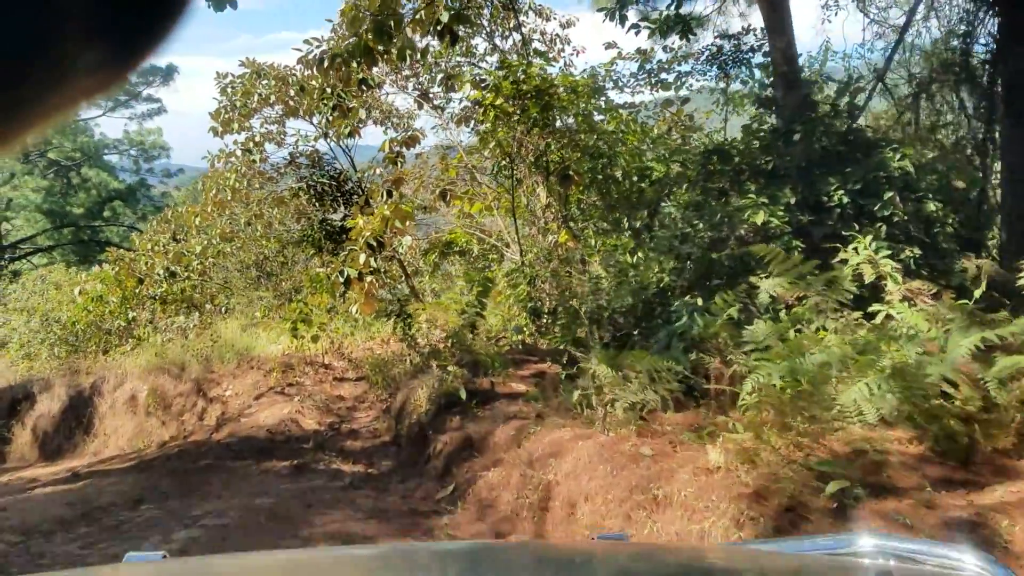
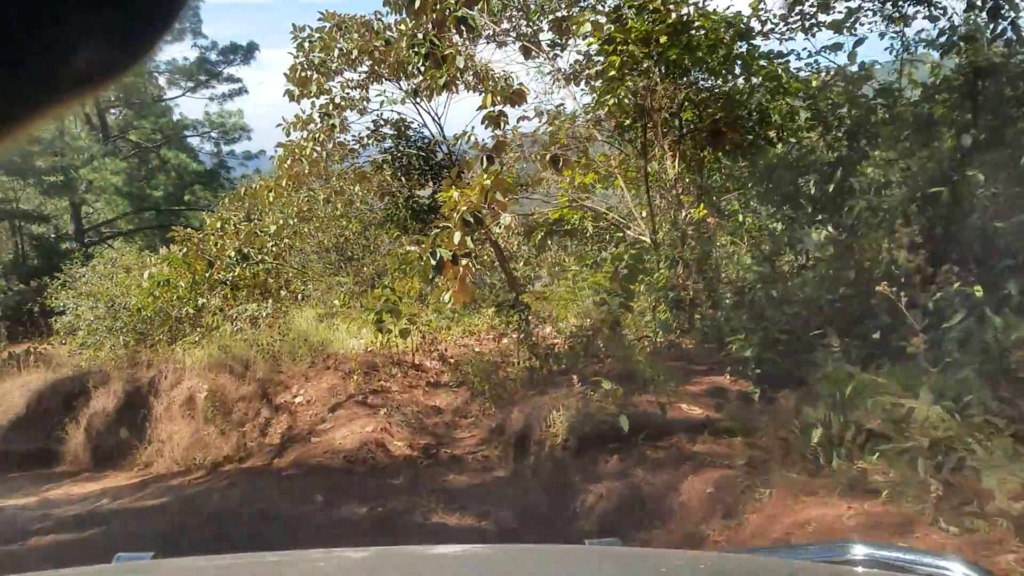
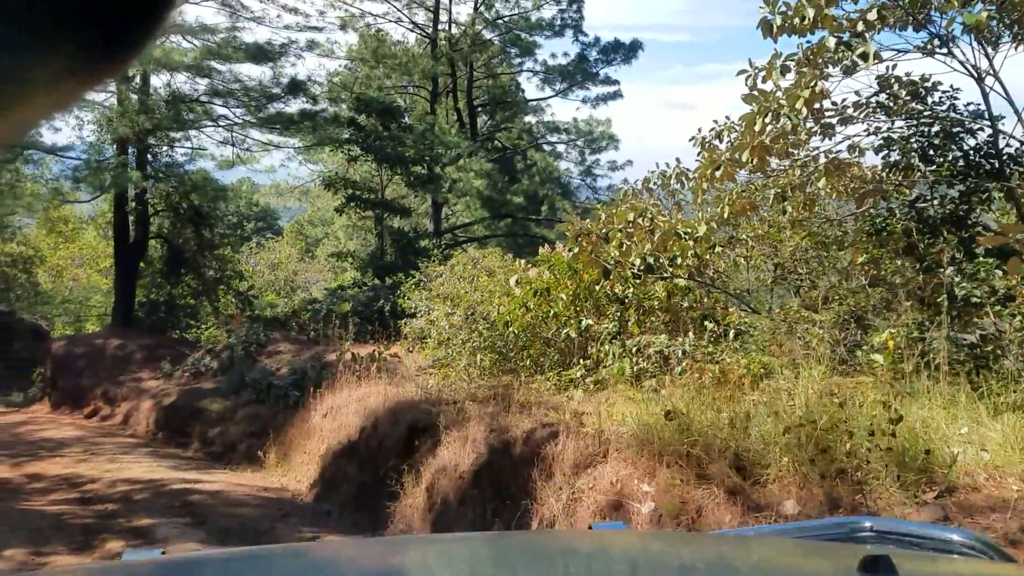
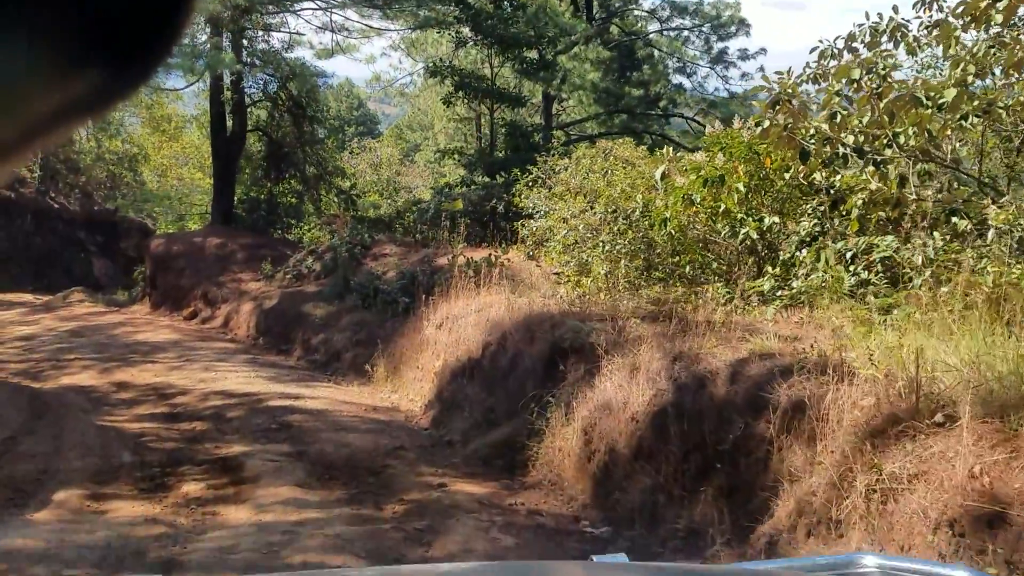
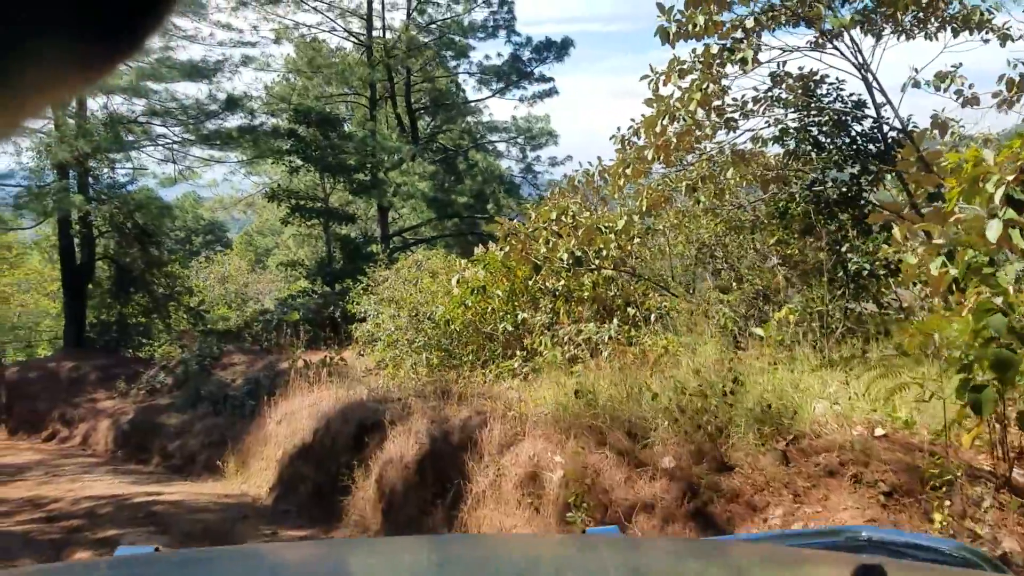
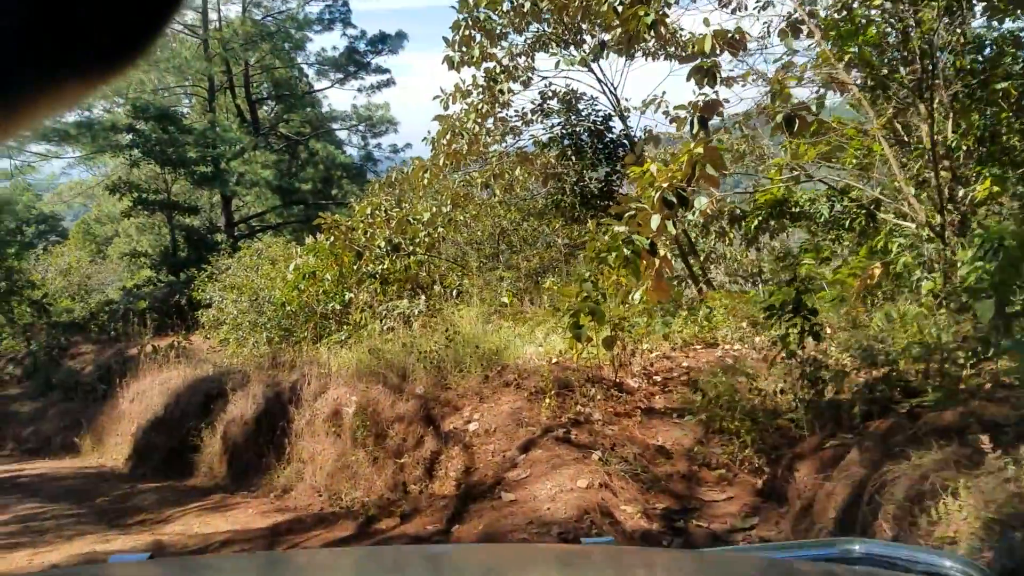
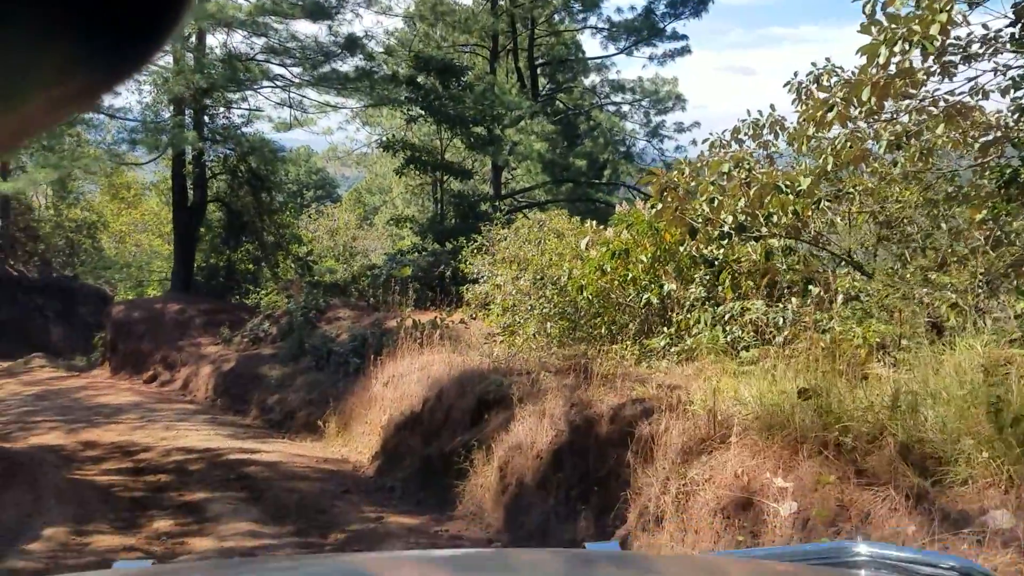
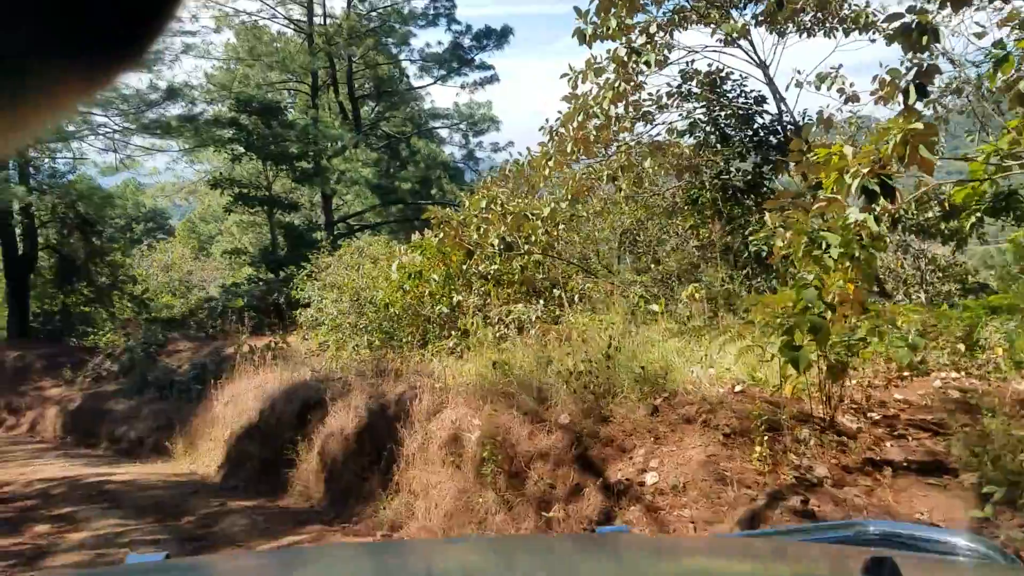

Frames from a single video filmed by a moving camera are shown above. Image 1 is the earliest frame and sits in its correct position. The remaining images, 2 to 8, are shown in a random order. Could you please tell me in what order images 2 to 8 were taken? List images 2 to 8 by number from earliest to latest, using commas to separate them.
2, 6, 8, 5, 3, 7, 4
